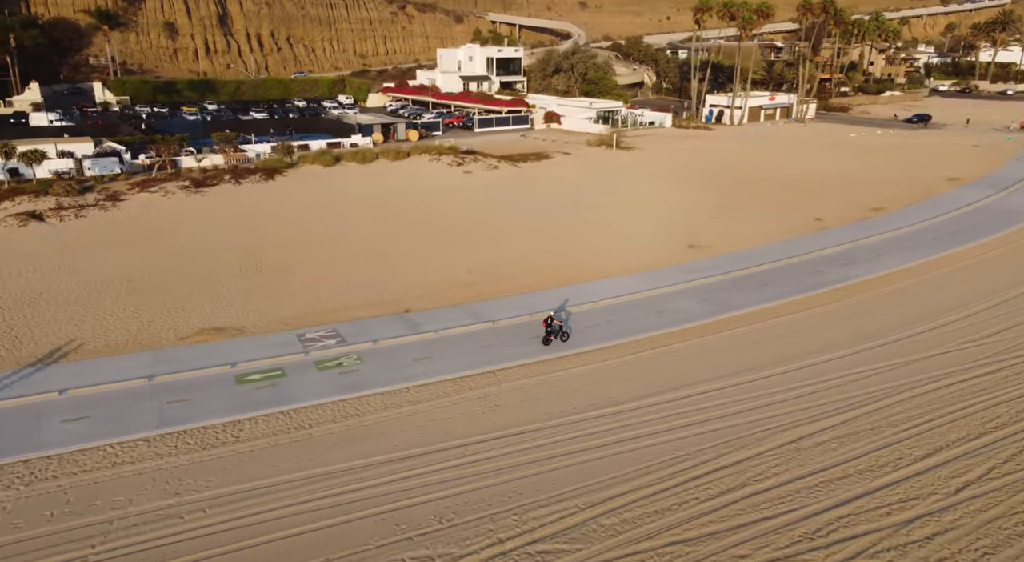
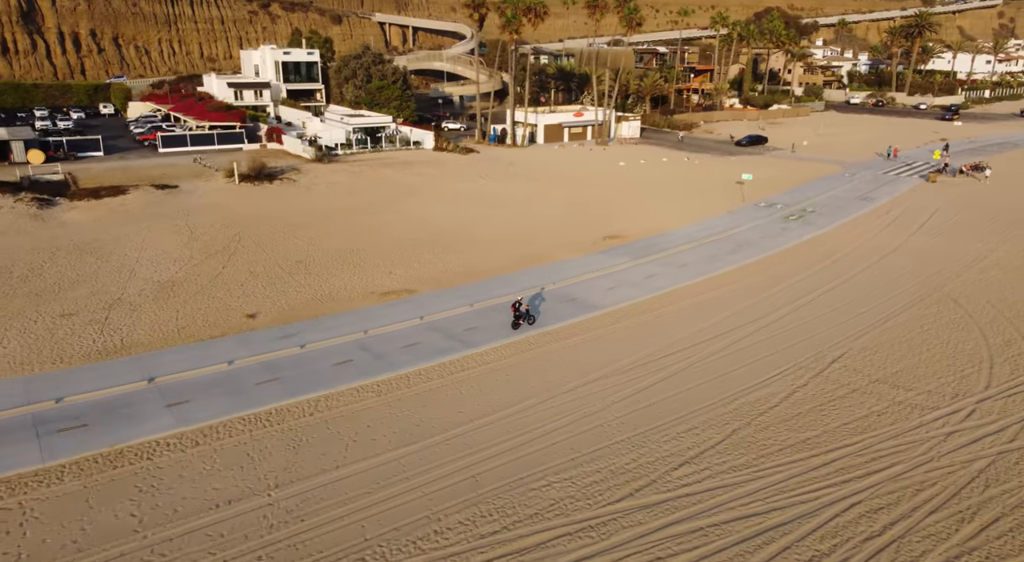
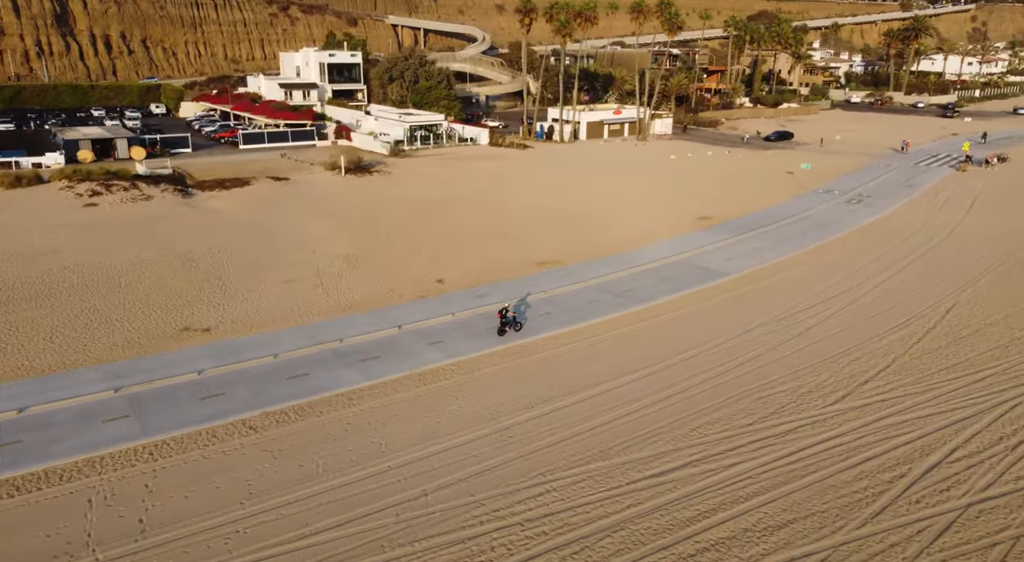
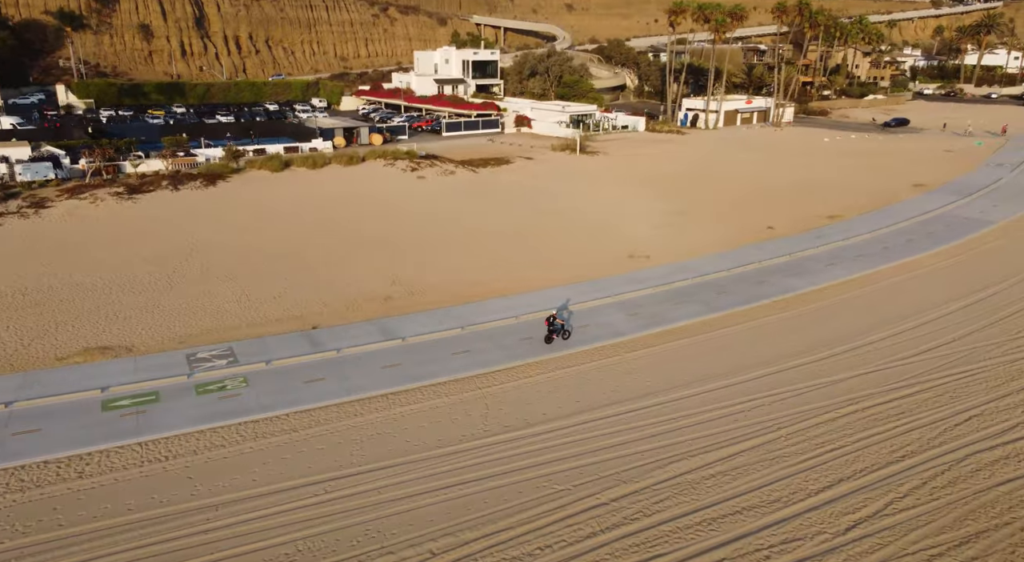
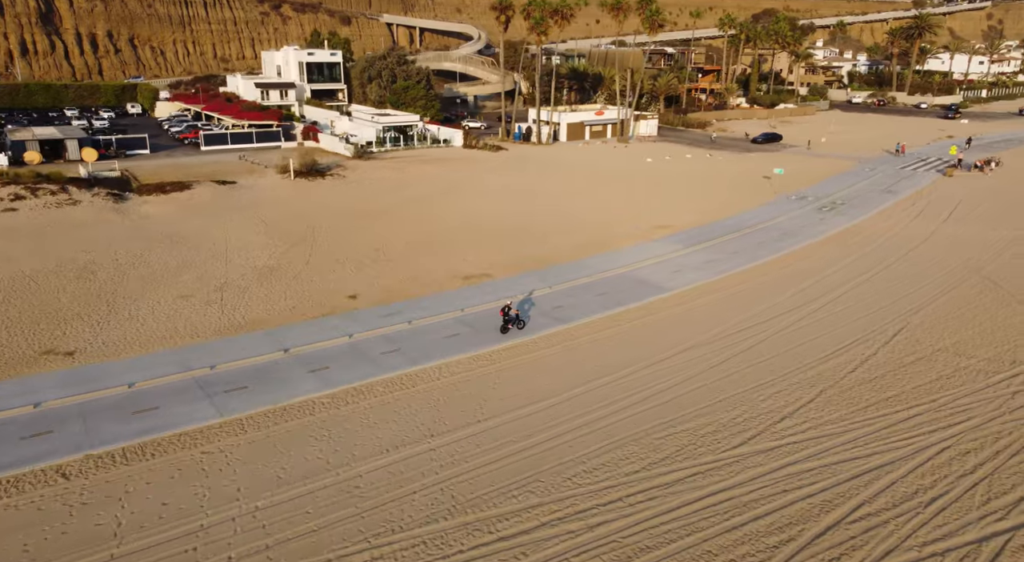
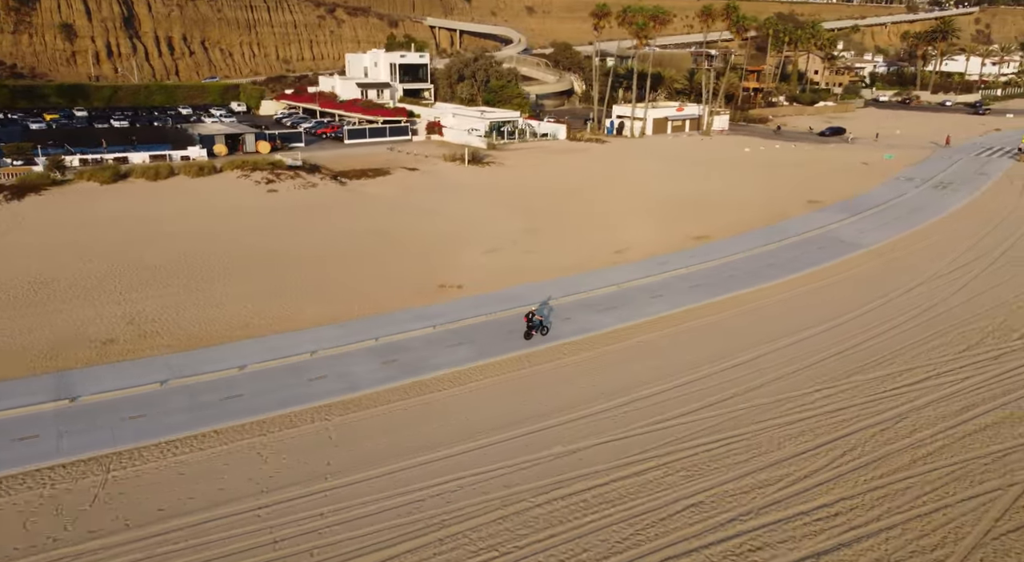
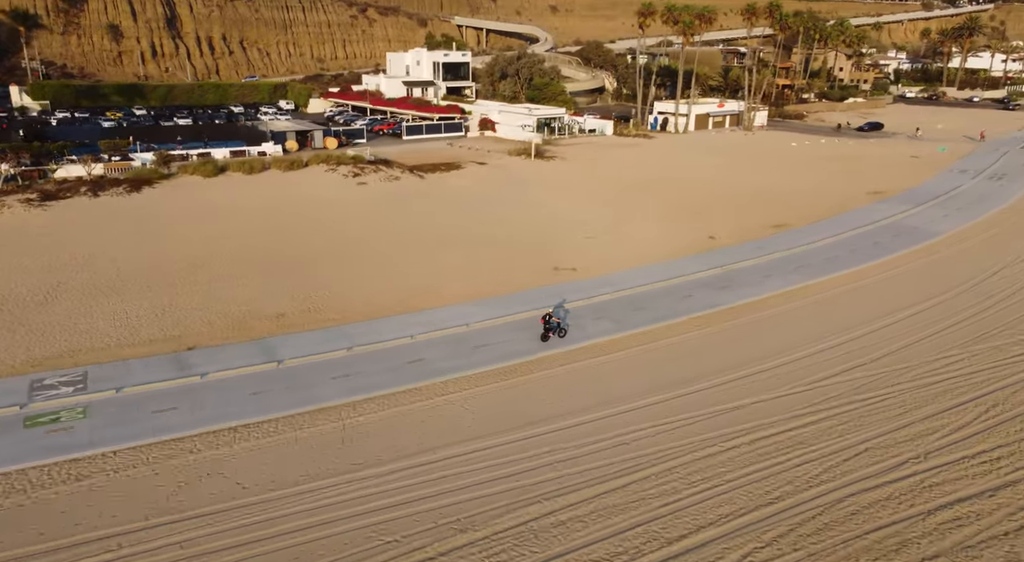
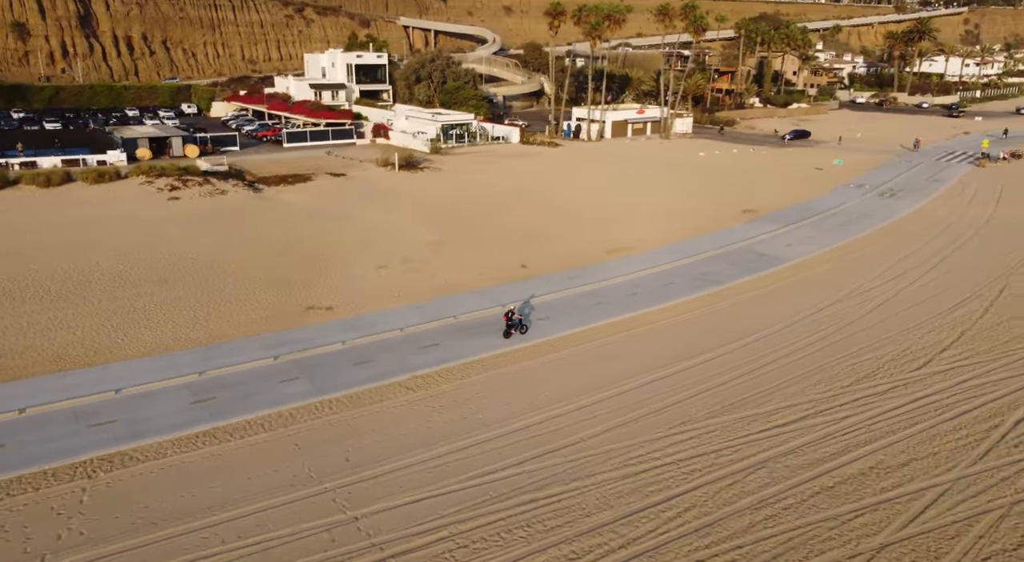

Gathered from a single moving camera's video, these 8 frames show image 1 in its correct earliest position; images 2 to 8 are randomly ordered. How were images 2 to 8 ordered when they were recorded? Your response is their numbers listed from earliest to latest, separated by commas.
4, 7, 6, 8, 3, 5, 2
